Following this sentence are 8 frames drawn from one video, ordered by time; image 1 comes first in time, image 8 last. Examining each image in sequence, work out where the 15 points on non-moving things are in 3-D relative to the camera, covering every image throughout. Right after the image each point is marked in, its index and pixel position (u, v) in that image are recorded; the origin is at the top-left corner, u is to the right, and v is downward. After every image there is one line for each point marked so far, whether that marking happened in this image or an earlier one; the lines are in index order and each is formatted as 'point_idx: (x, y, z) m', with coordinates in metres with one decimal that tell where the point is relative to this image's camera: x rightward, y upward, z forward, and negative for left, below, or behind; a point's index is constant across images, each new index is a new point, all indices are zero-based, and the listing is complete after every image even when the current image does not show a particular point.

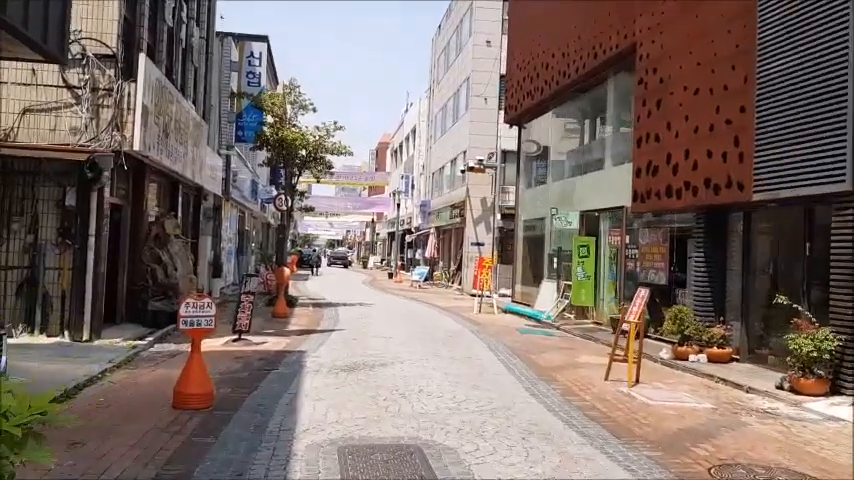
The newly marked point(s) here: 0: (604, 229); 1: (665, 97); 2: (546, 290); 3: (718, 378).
0: (+4.1, +0.3, +17.0) m
1: (+4.3, +2.6, +13.4) m
2: (+3.1, -1.3, +19.4) m
3: (+4.1, -1.9, +10.5) m
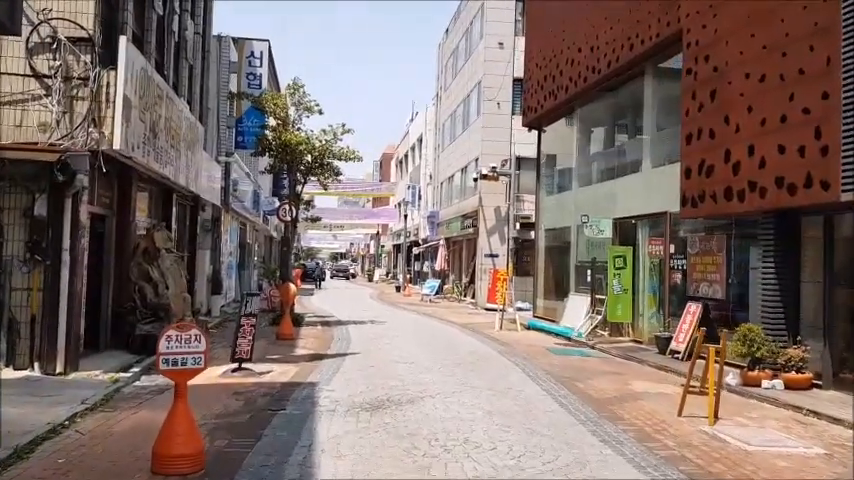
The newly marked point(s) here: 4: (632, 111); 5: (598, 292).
0: (+4.5, +0.1, +15.4) m
1: (+4.6, +2.4, +11.8) m
2: (+3.6, -1.6, +17.8) m
3: (+4.5, -2.0, +8.8) m
4: (+4.7, +2.9, +16.9) m
5: (+4.0, -1.2, +17.4) m
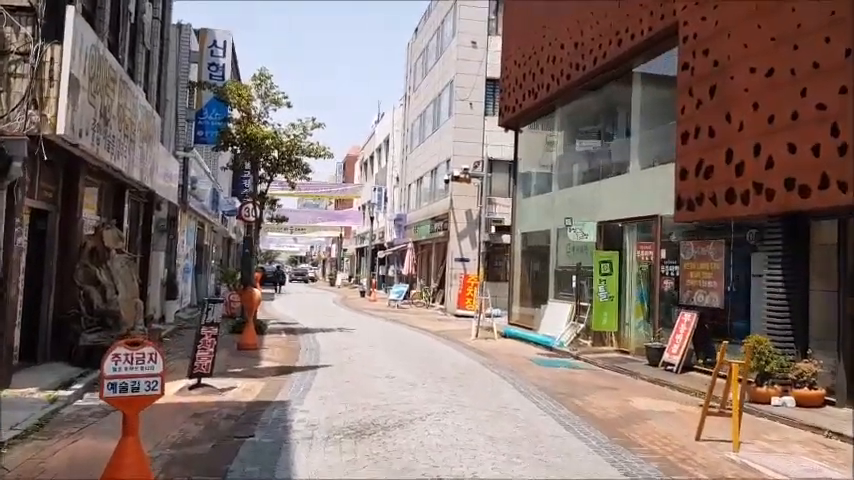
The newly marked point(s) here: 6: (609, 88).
0: (+4.0, 0.0, +14.7) m
1: (+4.4, +2.4, +11.1) m
2: (+3.0, -1.7, +16.9) m
3: (+4.4, -2.1, +8.1) m
4: (+4.1, +2.8, +16.2) m
5: (+3.5, -1.3, +16.6) m
6: (+4.0, +3.4, +16.4) m
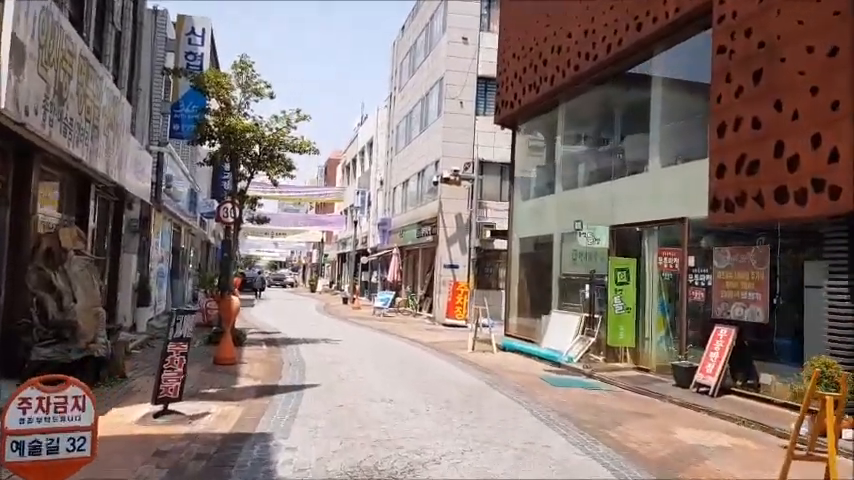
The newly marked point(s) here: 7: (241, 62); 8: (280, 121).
0: (+4.0, -0.1, +13.3) m
1: (+4.5, +2.3, +9.7) m
2: (+2.9, -1.8, +15.5) m
3: (+4.5, -2.1, +6.7) m
4: (+4.1, +2.7, +14.9) m
5: (+3.4, -1.4, +15.2) m
6: (+4.0, +3.2, +15.1) m
7: (-4.2, +4.0, +16.5) m
8: (-3.3, +2.7, +16.6) m
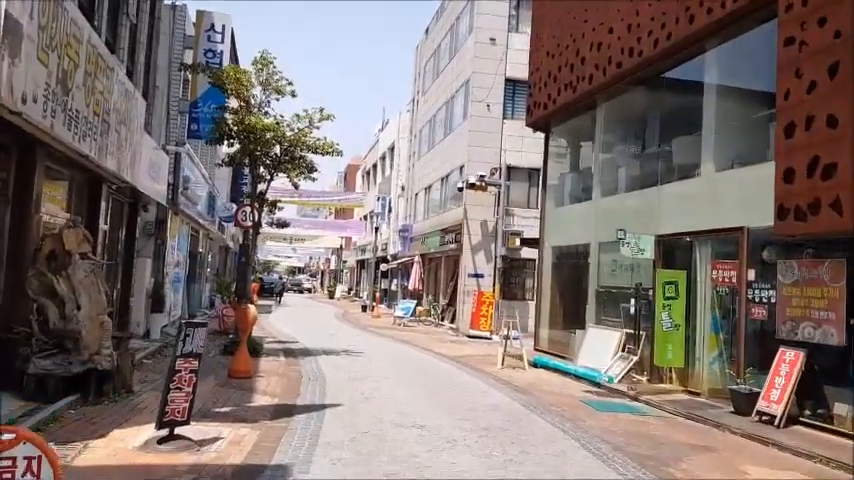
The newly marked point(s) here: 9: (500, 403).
0: (+4.5, -0.3, +12.3) m
1: (+5.0, +2.1, +8.7) m
2: (+3.4, -2.0, +14.5) m
3: (+4.9, -2.3, +5.7) m
4: (+4.7, +2.5, +13.8) m
5: (+3.9, -1.6, +14.2) m
6: (+4.6, +3.0, +14.1) m
7: (-3.5, +3.9, +15.7) m
8: (-2.7, +2.5, +15.8) m
9: (+1.1, -2.3, +10.7) m
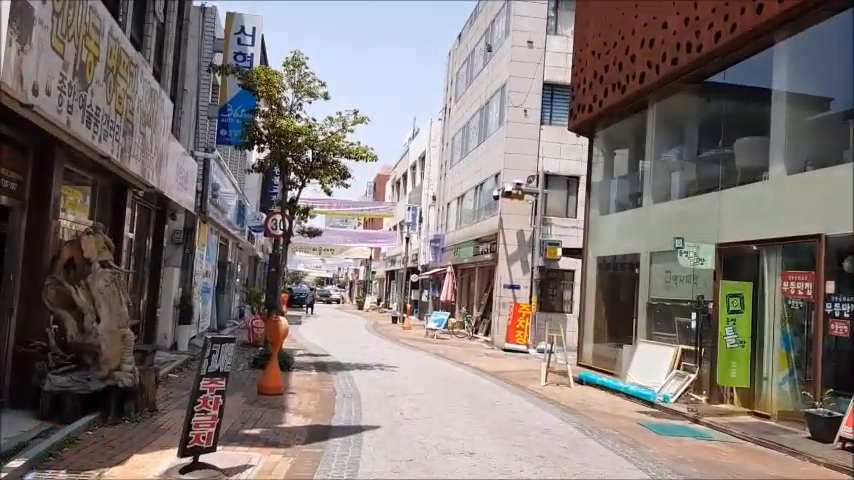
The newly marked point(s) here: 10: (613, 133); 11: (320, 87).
0: (+5.2, -0.4, +11.3) m
1: (+5.5, +2.0, +7.8) m
2: (+4.2, -2.1, +13.5) m
3: (+5.3, -2.3, +4.6) m
4: (+5.4, +2.3, +12.9) m
5: (+4.6, -1.8, +13.2) m
6: (+5.3, +2.9, +13.1) m
7: (-2.7, +3.7, +15.1) m
8: (-1.9, +2.4, +15.1) m
9: (+1.6, -2.4, +9.8) m
10: (+4.6, +2.6, +18.4) m
11: (-2.2, +3.1, +15.2) m
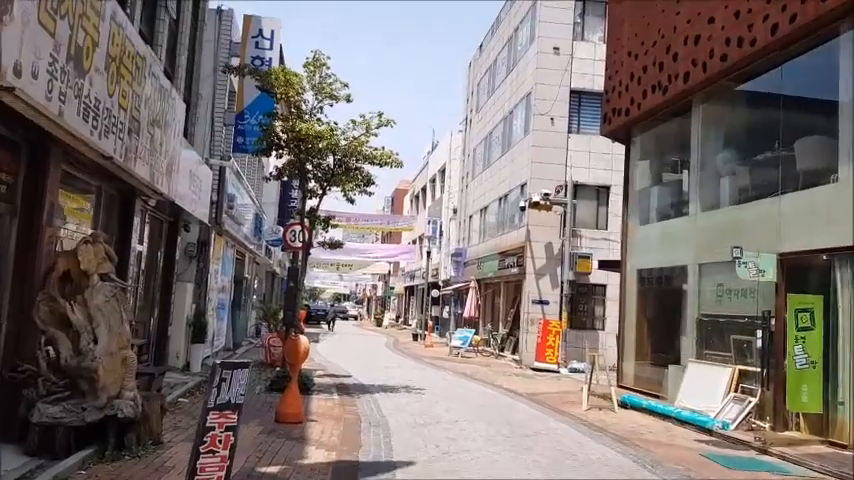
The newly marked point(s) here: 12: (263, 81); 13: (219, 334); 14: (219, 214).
0: (+5.7, -0.5, +10.1) m
1: (+5.9, +2.0, +6.6) m
2: (+4.7, -2.3, +12.3) m
3: (+5.6, -2.3, +3.4) m
4: (+5.9, +2.2, +11.7) m
5: (+5.2, -2.0, +12.0) m
6: (+5.8, +2.7, +12.0) m
7: (-2.1, +3.5, +14.1) m
8: (-1.3, +2.1, +14.1) m
9: (+2.1, -2.5, +8.6) m
10: (+5.2, +2.4, +17.2) m
11: (-1.6, +2.9, +14.2) m
12: (-3.1, +3.0, +14.0) m
13: (-5.6, -2.5, +19.8) m
14: (-4.7, +0.6, +16.7) m
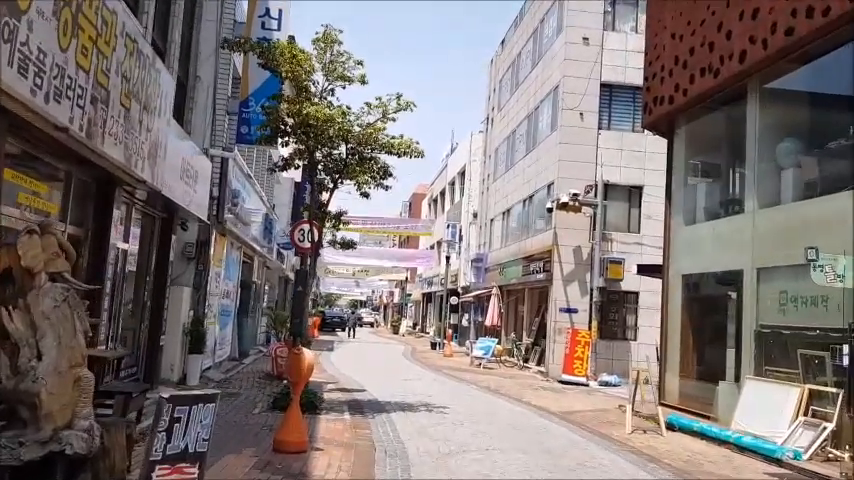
0: (+6.0, -0.5, +8.3) m
1: (+6.1, +2.1, +4.8) m
2: (+5.0, -2.3, +10.5) m
3: (+5.8, -2.2, +1.6) m
4: (+6.3, +2.2, +10.0) m
5: (+5.5, -2.0, +10.2) m
6: (+6.2, +2.7, +10.2) m
7: (-1.7, +3.5, +12.6) m
8: (-0.9, +2.1, +12.5) m
9: (+2.4, -2.5, +6.9) m
10: (+5.7, +2.3, +15.5) m
11: (-1.2, +2.9, +12.6) m
12: (-2.7, +3.0, +12.4) m
13: (-5.1, -2.5, +18.3) m
14: (-4.2, +0.6, +15.2) m
